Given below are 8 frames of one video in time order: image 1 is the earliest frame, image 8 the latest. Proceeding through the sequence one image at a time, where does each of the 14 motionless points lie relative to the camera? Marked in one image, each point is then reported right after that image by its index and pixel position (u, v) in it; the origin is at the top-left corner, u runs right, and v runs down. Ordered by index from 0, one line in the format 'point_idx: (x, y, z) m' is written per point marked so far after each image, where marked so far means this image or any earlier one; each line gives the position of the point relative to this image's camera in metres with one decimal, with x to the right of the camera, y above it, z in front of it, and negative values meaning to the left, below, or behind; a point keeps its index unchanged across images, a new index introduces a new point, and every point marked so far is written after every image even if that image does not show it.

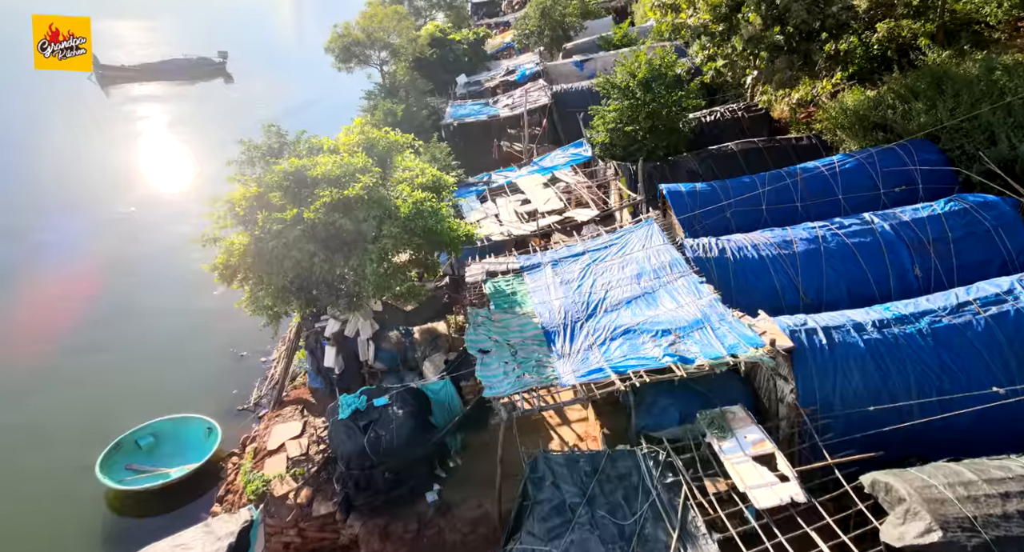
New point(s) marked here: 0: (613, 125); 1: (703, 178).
0: (+2.7, +4.1, +15.0) m
1: (+5.0, +2.5, +14.2) m
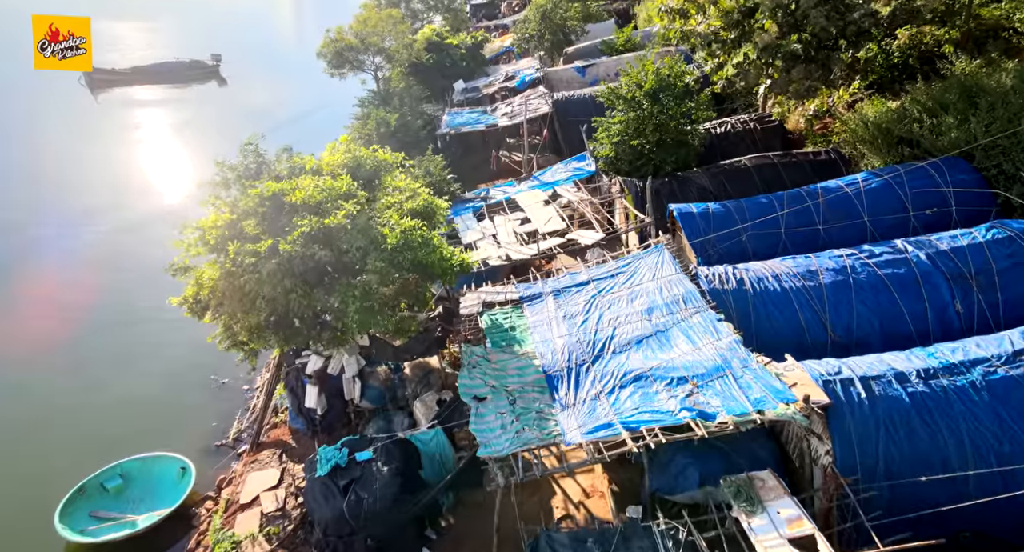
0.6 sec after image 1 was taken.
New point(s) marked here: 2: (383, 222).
0: (+2.7, +3.5, +14.2) m
1: (+4.9, +2.0, +13.4) m
2: (-2.1, +0.9, +8.9) m
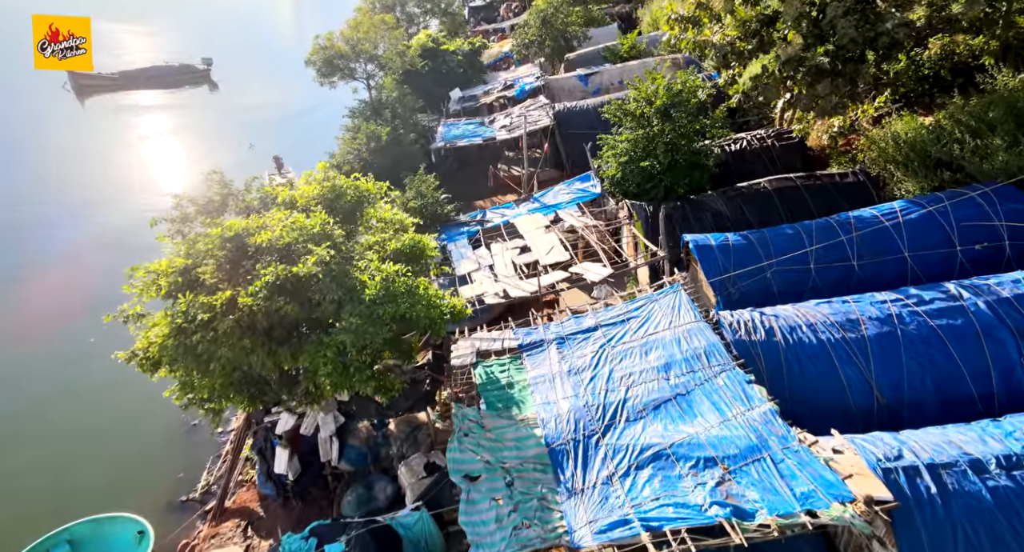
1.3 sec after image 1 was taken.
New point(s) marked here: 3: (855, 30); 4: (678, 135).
0: (+2.7, +2.8, +13.0) m
1: (+4.9, +1.2, +12.2) m
2: (-2.1, +0.1, +7.7) m
3: (+7.0, +5.1, +11.3) m
4: (+3.8, +3.2, +12.5) m
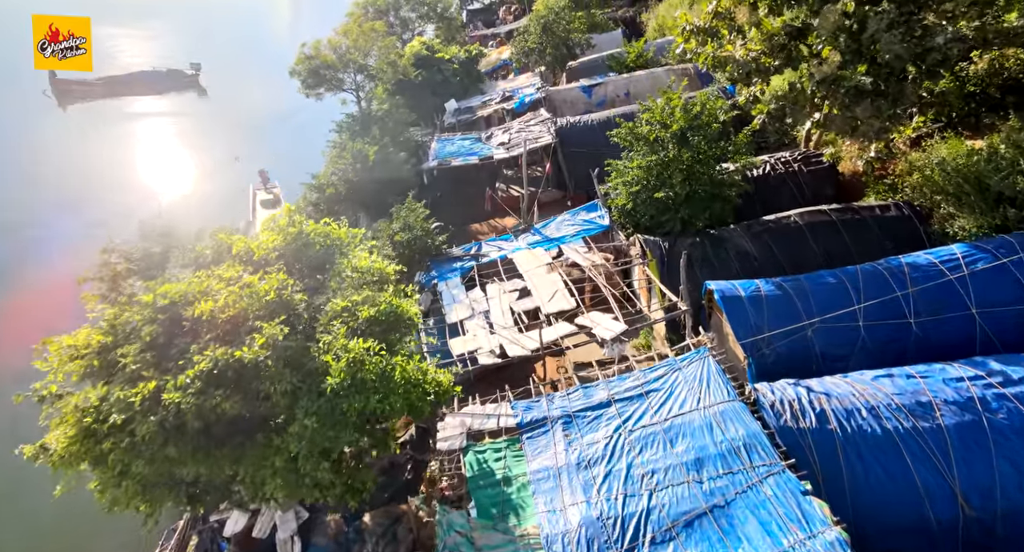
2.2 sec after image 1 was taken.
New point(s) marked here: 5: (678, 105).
0: (+2.6, +1.8, +11.6) m
1: (+4.8, +0.3, +10.8) m
2: (-2.1, -0.7, +6.3) m
3: (+7.0, +4.1, +9.9) m
4: (+3.7, +2.3, +11.1) m
5: (+3.5, +3.6, +11.4) m
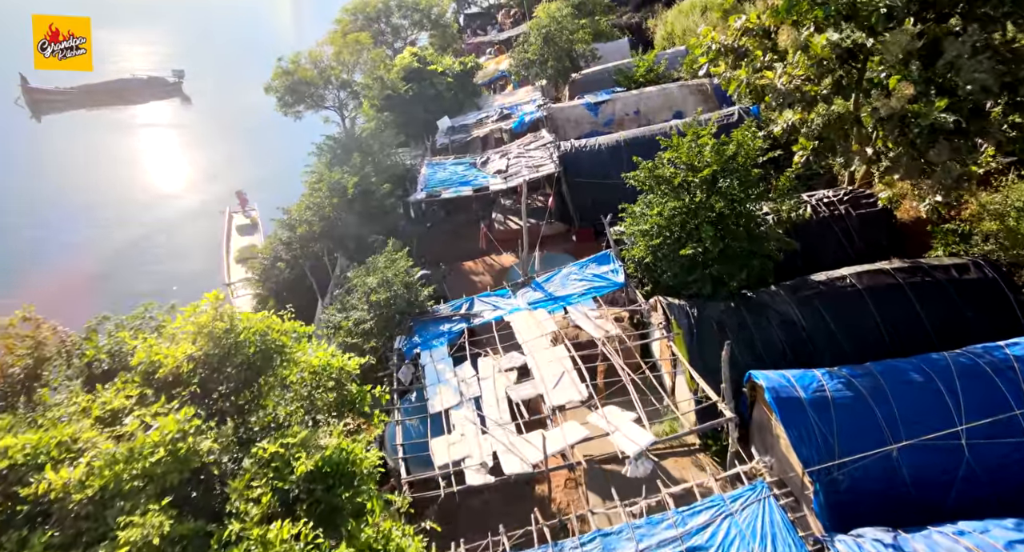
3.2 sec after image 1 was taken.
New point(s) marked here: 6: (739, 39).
0: (+2.6, +0.6, +9.7) m
1: (+4.8, -0.9, +8.9) m
2: (-2.2, -2.0, +4.4) m
3: (+6.9, +2.9, +7.9) m
4: (+3.7, +1.1, +9.2) m
5: (+3.4, +2.3, +9.5) m
6: (+4.6, +4.8, +11.1) m
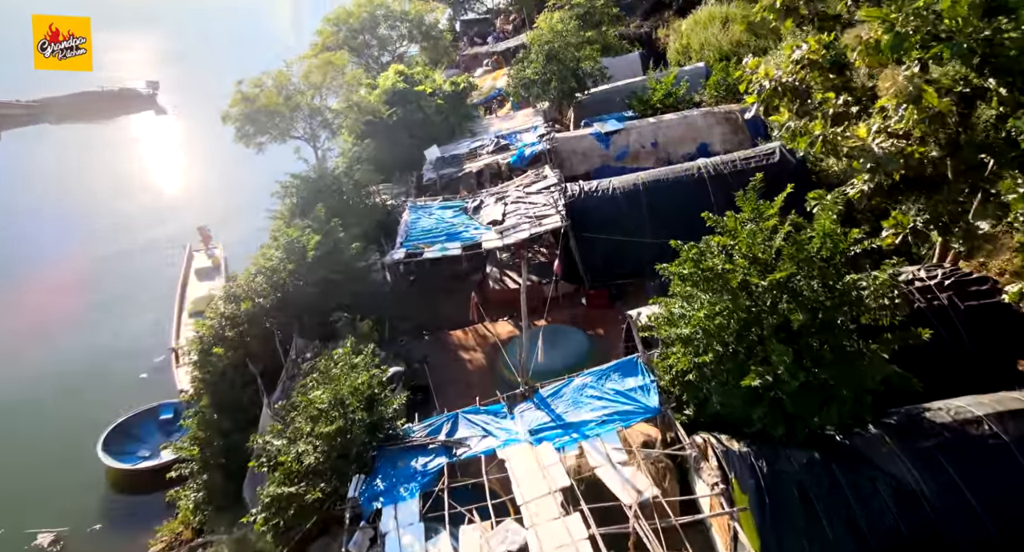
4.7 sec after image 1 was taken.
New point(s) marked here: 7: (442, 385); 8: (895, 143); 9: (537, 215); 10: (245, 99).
0: (+2.5, -1.1, +7.0) m
1: (+4.7, -2.6, +6.2) m
2: (-2.2, -3.6, +1.7) m
3: (+6.9, +1.2, +5.3) m
4: (+3.6, -0.6, +6.5) m
5: (+3.4, +0.6, +6.9) m
6: (+4.5, +3.1, +8.4) m
7: (-1.5, -2.4, +11.8) m
8: (+5.1, +1.9, +7.3) m
9: (+0.6, +1.4, +13.0) m
10: (-7.6, +5.0, +15.6) m
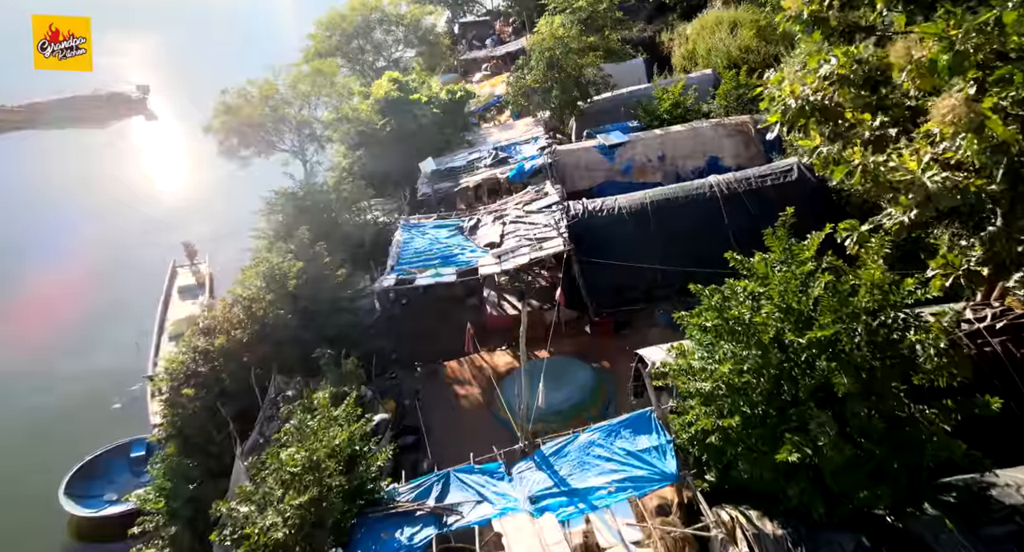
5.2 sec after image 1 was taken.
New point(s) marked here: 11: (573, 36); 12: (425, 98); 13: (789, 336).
0: (+2.5, -1.7, +6.1) m
1: (+4.7, -3.2, +5.3) m
2: (-2.3, -4.2, +0.8) m
3: (+6.9, +0.6, +4.4) m
4: (+3.6, -1.2, +5.6) m
5: (+3.3, 0.0, +5.9) m
6: (+4.5, +2.5, +7.5) m
7: (-1.5, -3.0, +10.9) m
8: (+5.1, +1.3, +6.4) m
9: (+0.5, +0.8, +12.0) m
10: (-7.6, +4.4, +14.7) m
11: (+2.2, +8.6, +19.7) m
12: (-3.0, +6.2, +19.0) m
13: (+3.0, -0.6, +5.8) m
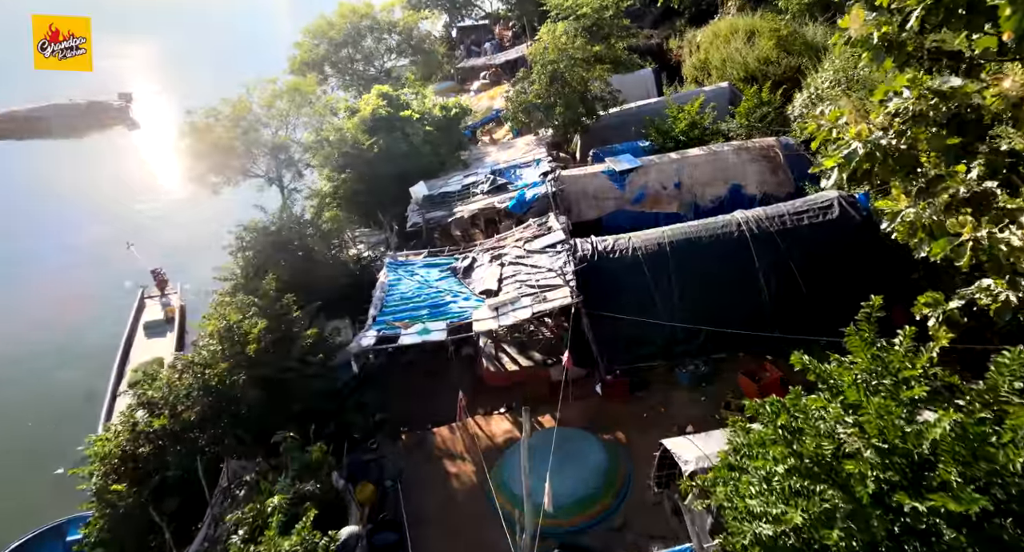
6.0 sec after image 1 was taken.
0: (+2.5, -2.7, +4.4) m
1: (+4.7, -4.3, +3.6) m
2: (-2.3, -5.3, -0.9) m
3: (+6.9, -0.5, +2.8) m
4: (+3.6, -2.3, +4.0) m
5: (+3.3, -1.0, +4.3) m
6: (+4.5, +1.4, +5.9) m
7: (-1.5, -4.0, +9.2) m
8: (+5.1, +0.2, +4.8) m
9: (+0.5, -0.3, +10.4) m
10: (-7.6, +3.4, +13.0) m
11: (+2.2, +7.6, +18.1) m
12: (-3.1, +5.1, +17.4) m
13: (+3.0, -1.7, +4.1) m
